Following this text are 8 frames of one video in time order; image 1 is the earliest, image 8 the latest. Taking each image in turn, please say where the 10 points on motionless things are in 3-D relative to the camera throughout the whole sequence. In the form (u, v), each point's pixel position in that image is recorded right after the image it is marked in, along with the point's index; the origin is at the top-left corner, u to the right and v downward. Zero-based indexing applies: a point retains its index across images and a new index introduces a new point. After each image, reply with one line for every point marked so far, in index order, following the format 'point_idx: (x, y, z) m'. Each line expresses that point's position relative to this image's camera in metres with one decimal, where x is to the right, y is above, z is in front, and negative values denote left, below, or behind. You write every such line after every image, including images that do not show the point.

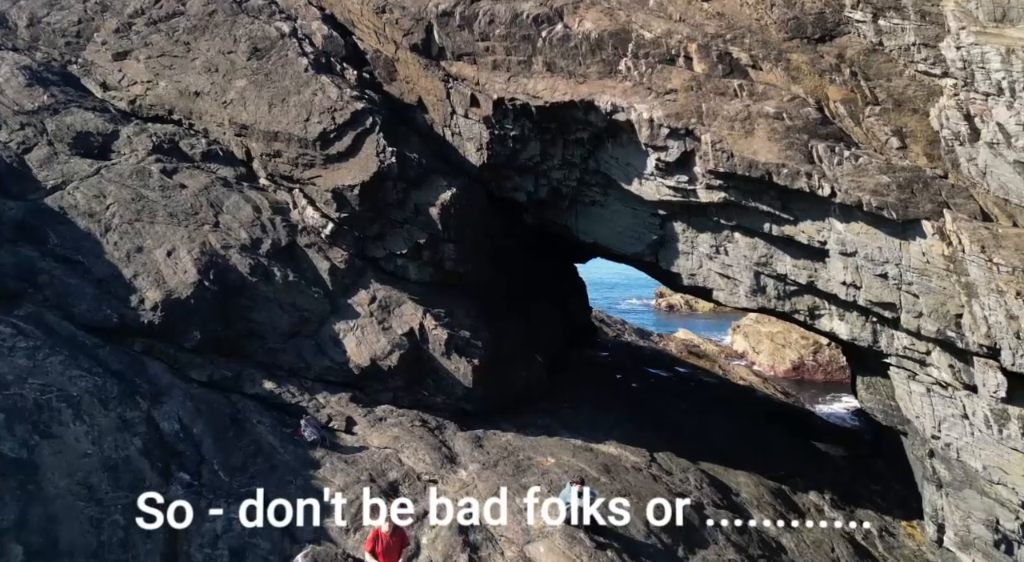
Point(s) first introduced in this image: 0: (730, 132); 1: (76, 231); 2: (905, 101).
0: (+3.1, +2.1, +11.0) m
1: (-6.0, +0.6, +10.5) m
2: (+5.3, +2.4, +10.5) m
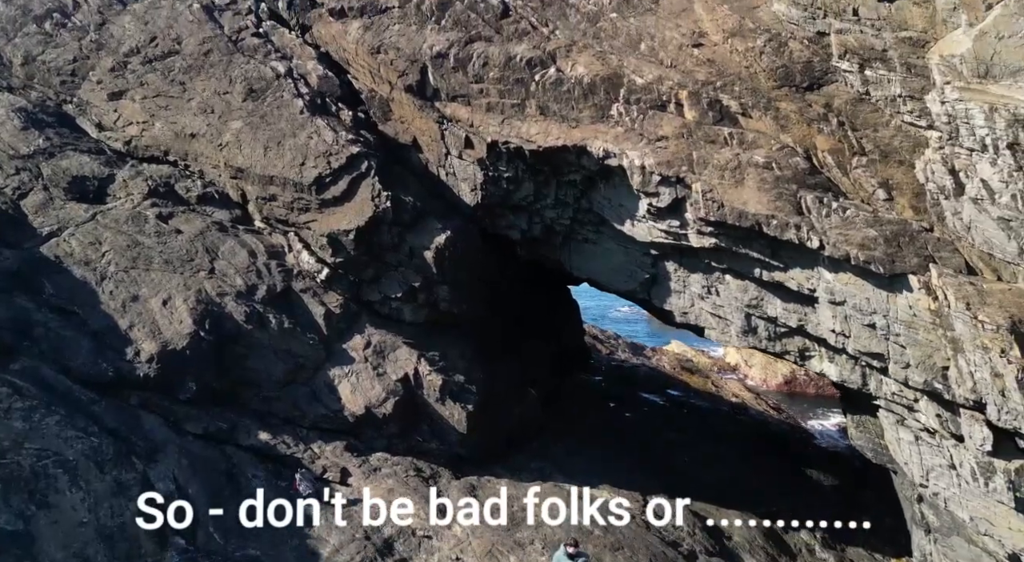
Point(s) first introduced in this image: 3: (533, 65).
0: (+3.0, +1.4, +11.2) m
1: (-6.1, 0.0, +10.6) m
2: (+5.2, +1.8, +10.6) m
3: (+0.3, +3.6, +12.7) m
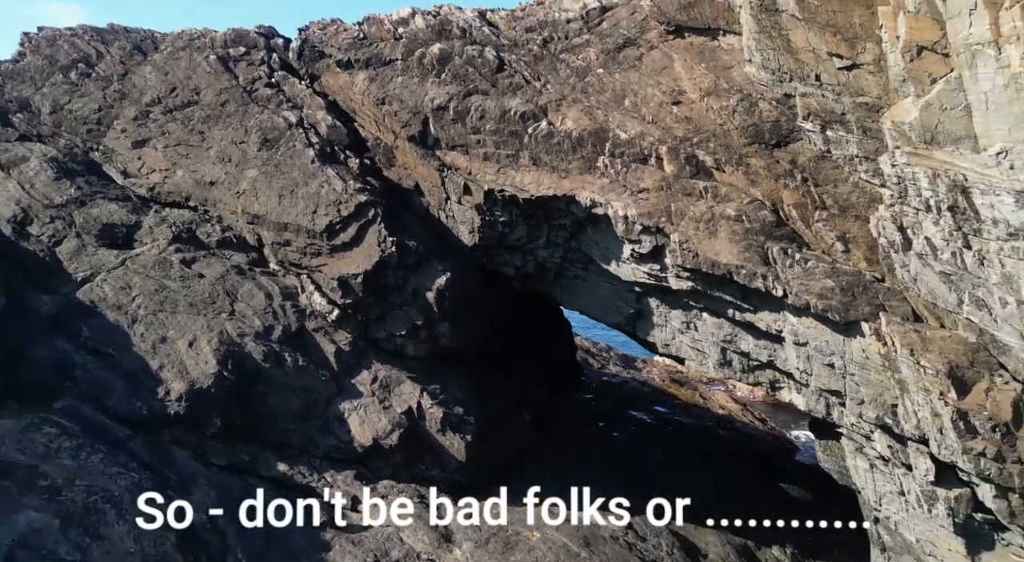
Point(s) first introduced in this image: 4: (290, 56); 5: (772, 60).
0: (+2.9, +0.7, +12.3) m
1: (-6.1, -0.7, +11.7) m
2: (+5.2, +1.1, +11.8) m
3: (+0.2, +2.9, +13.8) m
4: (-4.6, +4.7, +15.9) m
5: (+4.1, +3.5, +11.9) m
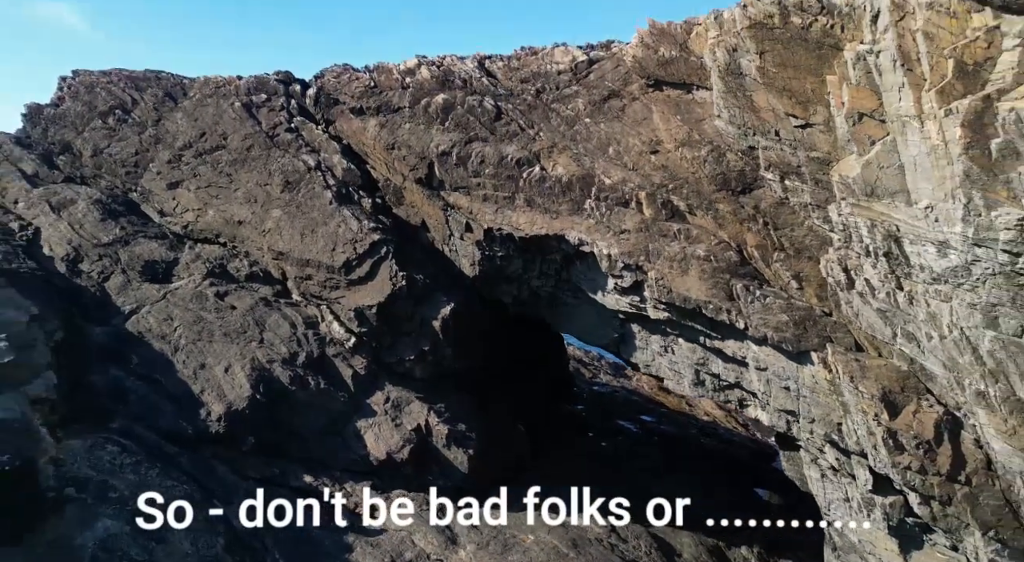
0: (+2.8, +0.2, +13.9) m
1: (-6.2, -1.3, +13.3) m
2: (+5.1, +0.5, +13.4) m
3: (+0.2, +2.3, +15.4) m
4: (-4.7, +4.1, +17.5) m
5: (+4.0, +3.0, +13.6) m
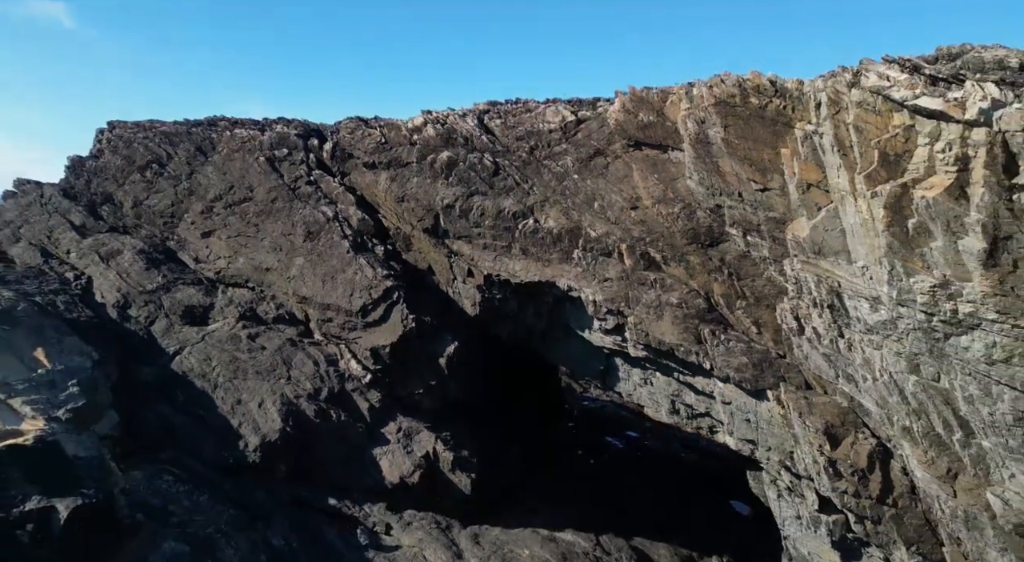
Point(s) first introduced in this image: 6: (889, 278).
0: (+2.8, -0.7, +15.9) m
1: (-6.3, -2.2, +15.2) m
2: (+5.0, -0.3, +15.4) m
3: (+0.1, +1.4, +17.3) m
4: (-4.7, +3.2, +19.4) m
5: (+3.9, +2.1, +15.5) m
6: (+6.2, +0.1, +12.4) m
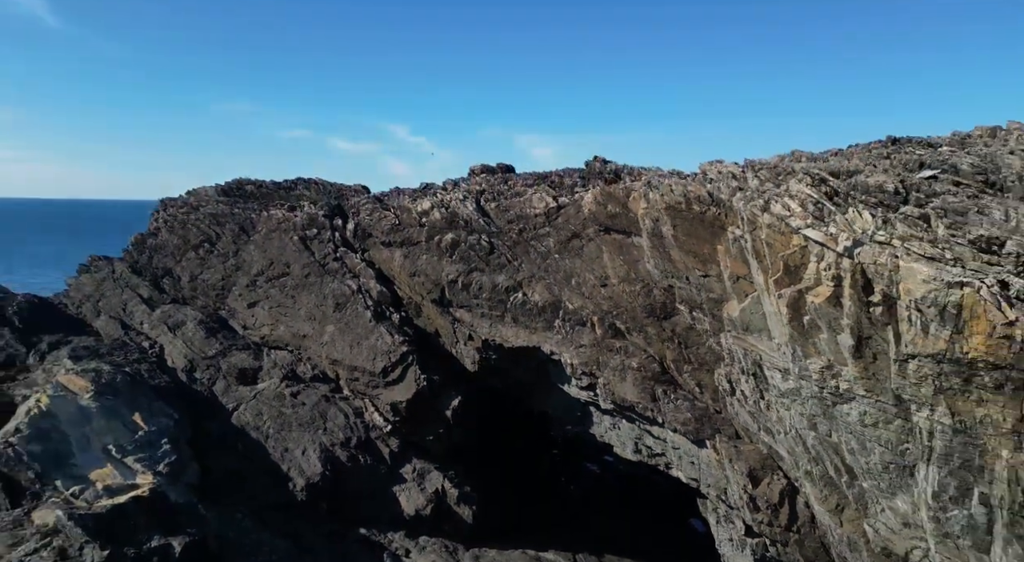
0: (+2.6, -2.4, +19.7) m
1: (-6.5, -3.9, +19.0) m
2: (+4.8, -2.1, +19.2) m
3: (-0.1, -0.3, +21.2) m
4: (-5.0, +1.4, +23.2) m
5: (+3.7, +0.4, +19.4) m
6: (+6.0, -1.6, +16.2) m
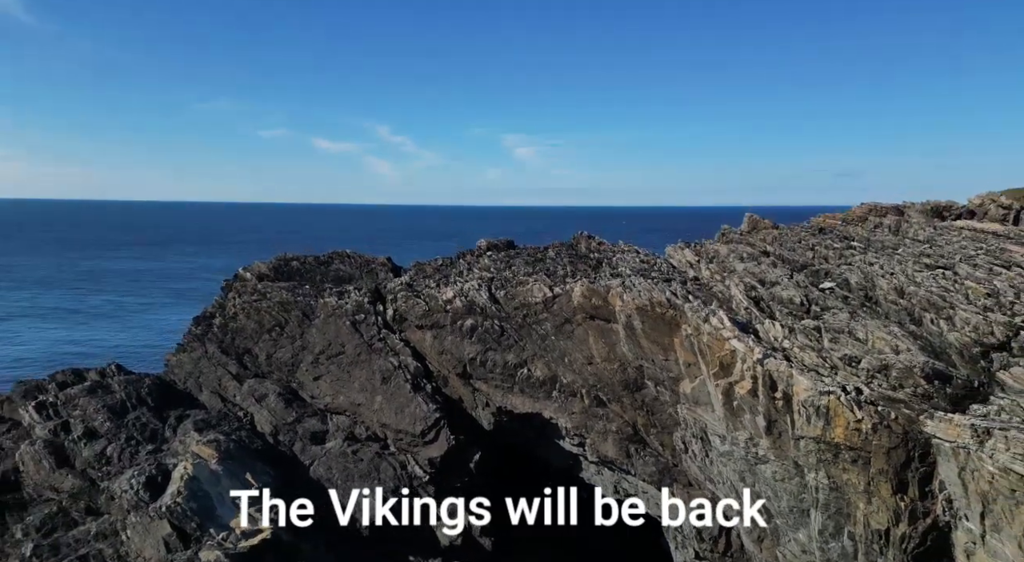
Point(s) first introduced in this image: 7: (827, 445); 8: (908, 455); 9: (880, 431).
0: (+2.9, -5.2, +26.0) m
1: (-6.1, -6.8, +25.1) m
2: (+5.1, -4.8, +25.5) m
3: (+0.2, -3.1, +27.4) m
4: (-4.7, -1.4, +29.4) m
5: (+4.0, -2.4, +25.7) m
6: (+6.3, -4.4, +22.5) m
7: (+8.1, -4.2, +19.7) m
8: (+9.7, -4.3, +18.8) m
9: (+9.0, -3.7, +18.8) m
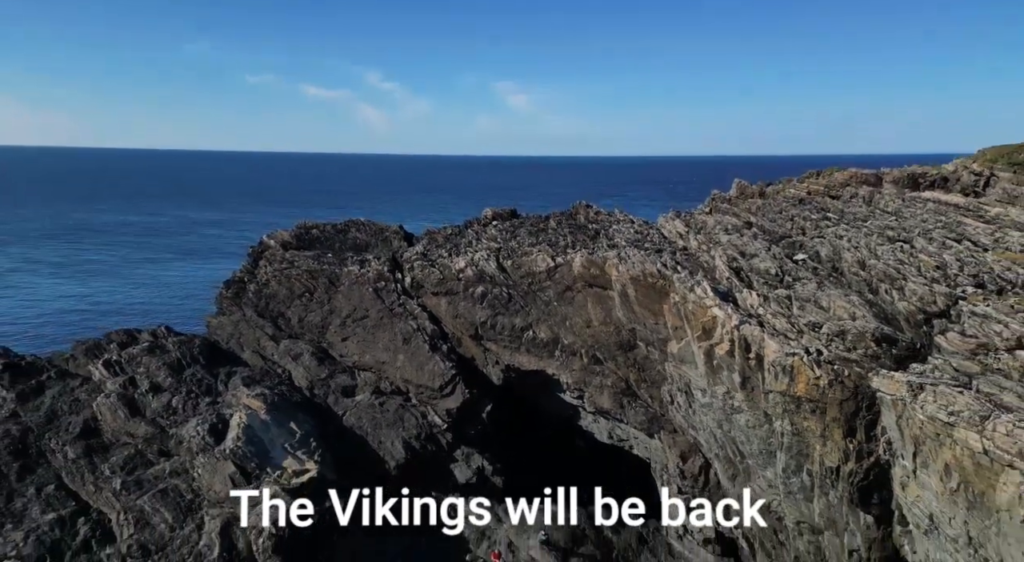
0: (+3.2, -4.2, +29.5) m
1: (-5.8, -5.8, +28.7) m
2: (+5.4, -3.8, +29.1) m
3: (+0.4, -2.0, +30.8) m
4: (-4.5, -0.2, +32.7) m
5: (+4.3, -1.4, +29.1) m
6: (+6.7, -3.5, +26.1) m
7: (+8.5, -3.5, +23.3) m
8: (+10.1, -3.6, +22.4) m
9: (+9.4, -3.0, +22.4) m
